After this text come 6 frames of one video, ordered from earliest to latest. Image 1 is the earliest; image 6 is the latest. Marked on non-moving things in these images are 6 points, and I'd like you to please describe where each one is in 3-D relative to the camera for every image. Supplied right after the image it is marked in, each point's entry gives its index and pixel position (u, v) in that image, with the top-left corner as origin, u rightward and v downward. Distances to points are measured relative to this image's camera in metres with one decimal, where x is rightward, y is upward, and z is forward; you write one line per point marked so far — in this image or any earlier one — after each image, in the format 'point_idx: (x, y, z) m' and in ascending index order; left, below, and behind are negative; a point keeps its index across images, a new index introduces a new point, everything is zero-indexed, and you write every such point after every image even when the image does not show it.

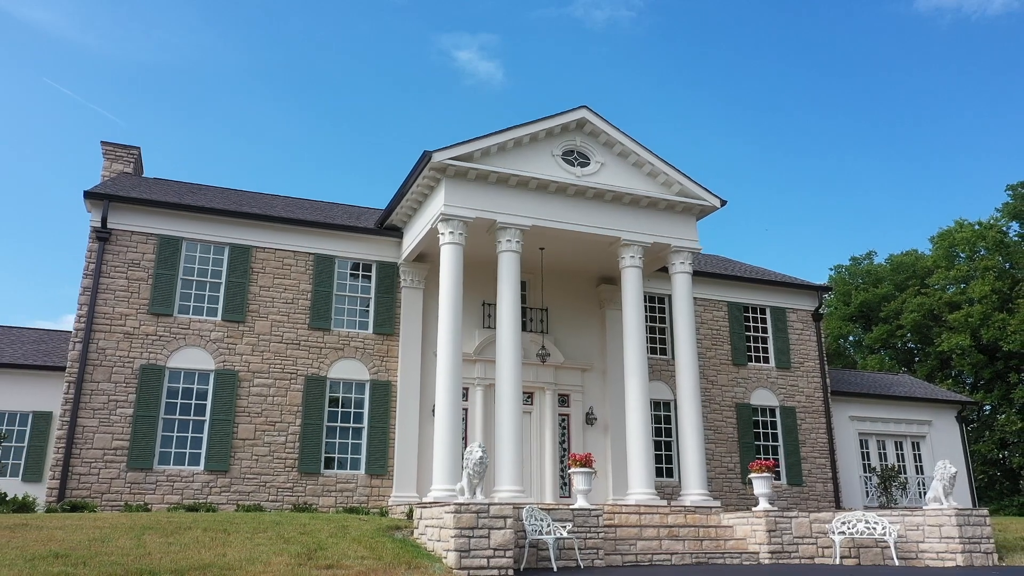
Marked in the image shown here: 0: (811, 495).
0: (+7.2, -4.9, +19.7) m
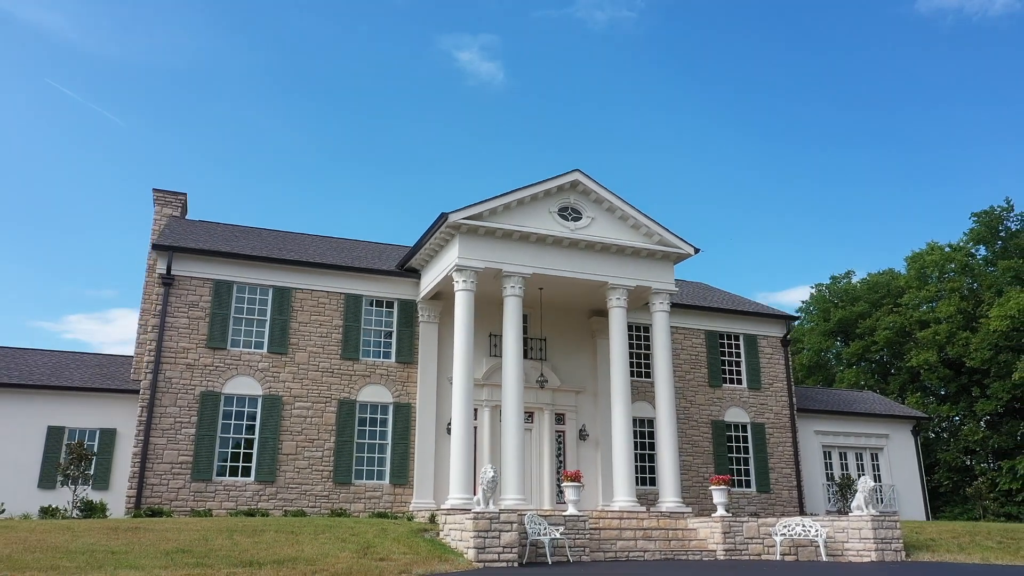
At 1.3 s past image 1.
0: (+7.2, -5.8, +22.4) m
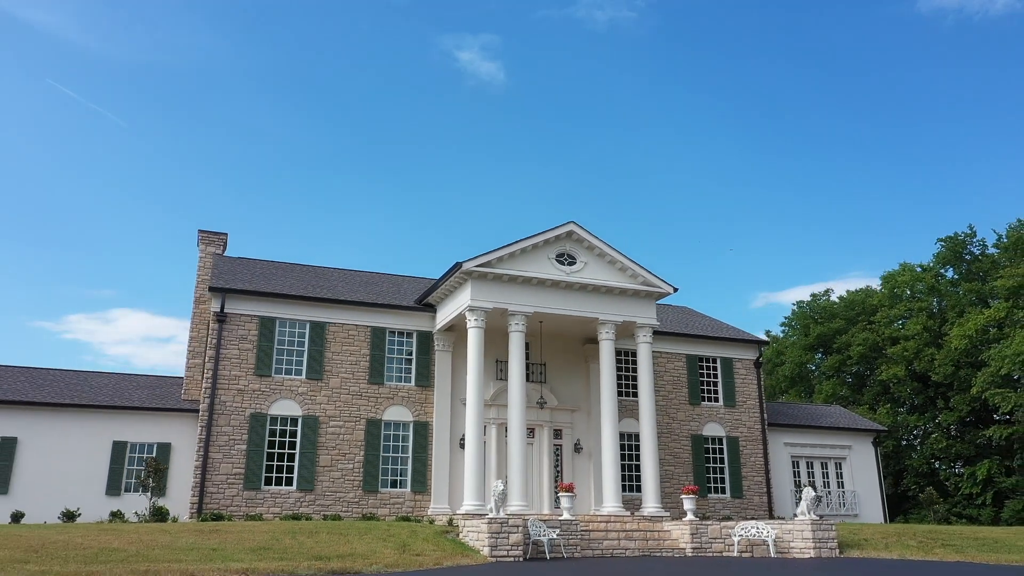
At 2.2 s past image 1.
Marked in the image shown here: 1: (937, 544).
0: (+7.4, -6.7, +25.4) m
1: (+9.1, -5.5, +17.7) m
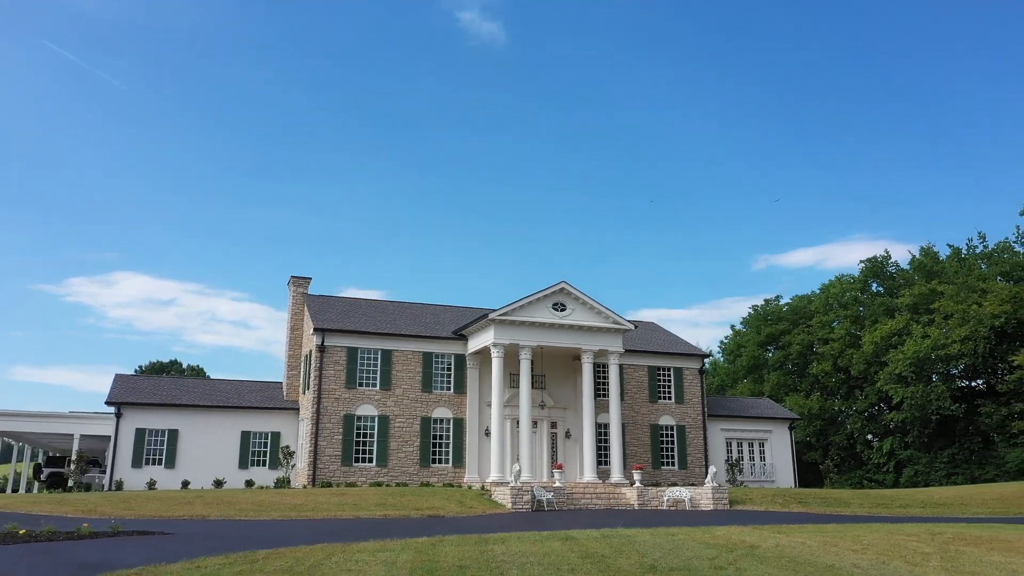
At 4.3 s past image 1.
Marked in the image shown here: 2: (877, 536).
0: (+7.7, -8.0, +35.4) m
1: (+9.5, -7.2, +27.6) m
2: (+6.9, -4.6, +15.4) m
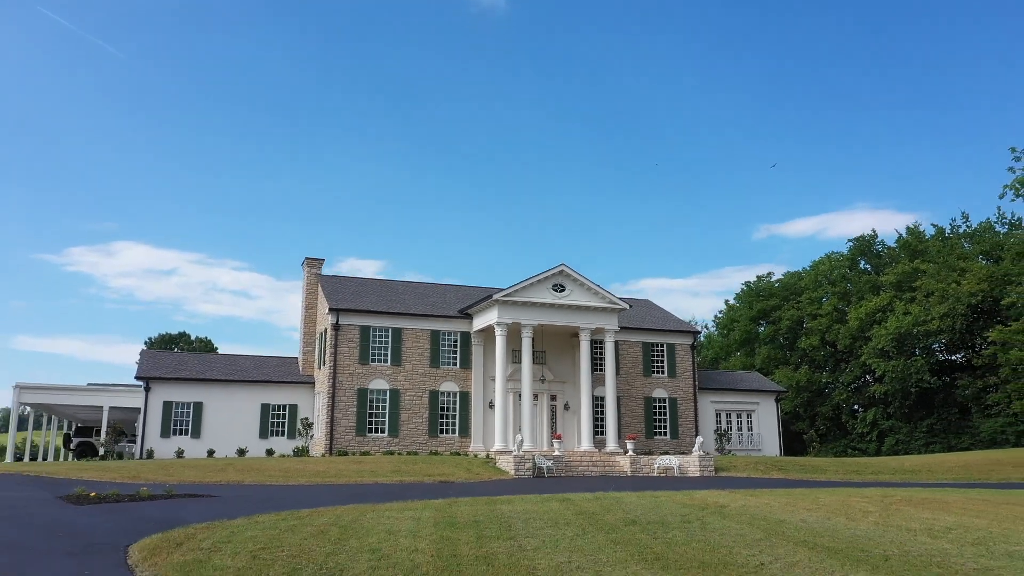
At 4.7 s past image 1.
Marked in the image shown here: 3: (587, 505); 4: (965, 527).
0: (+7.8, -7.1, +37.8) m
1: (+9.6, -6.6, +30.0) m
2: (+6.9, -4.5, +17.7) m
3: (+1.4, -4.1, +15.4) m
4: (+6.9, -3.7, +12.6) m
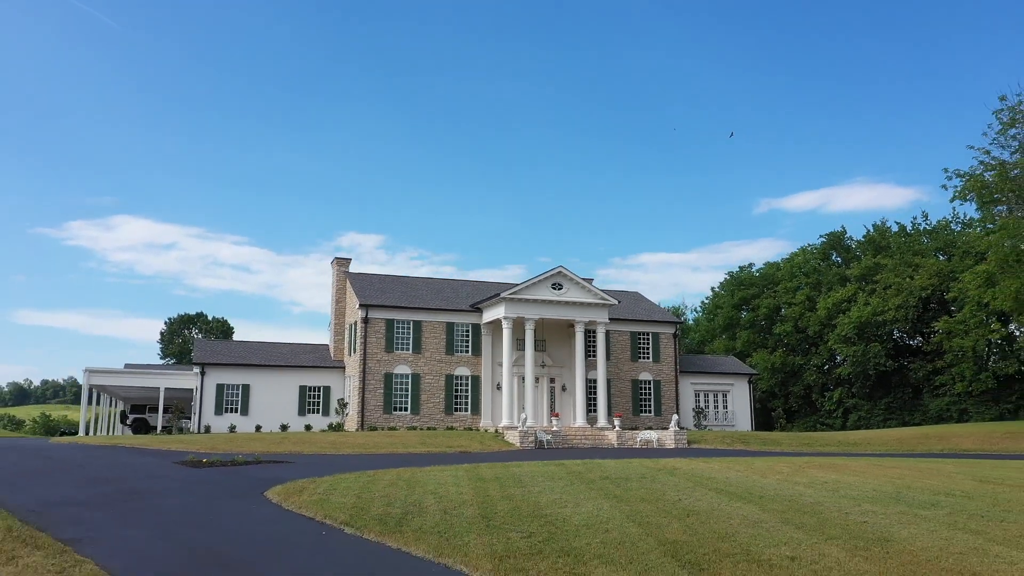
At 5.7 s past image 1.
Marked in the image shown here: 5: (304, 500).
0: (+8.1, -6.9, +43.4) m
1: (+9.8, -6.6, +35.5) m
2: (+7.2, -4.9, +23.2) m
3: (+1.6, -4.6, +20.9) m
4: (+7.1, -4.2, +18.1) m
5: (-4.0, -4.0, +15.6) m
